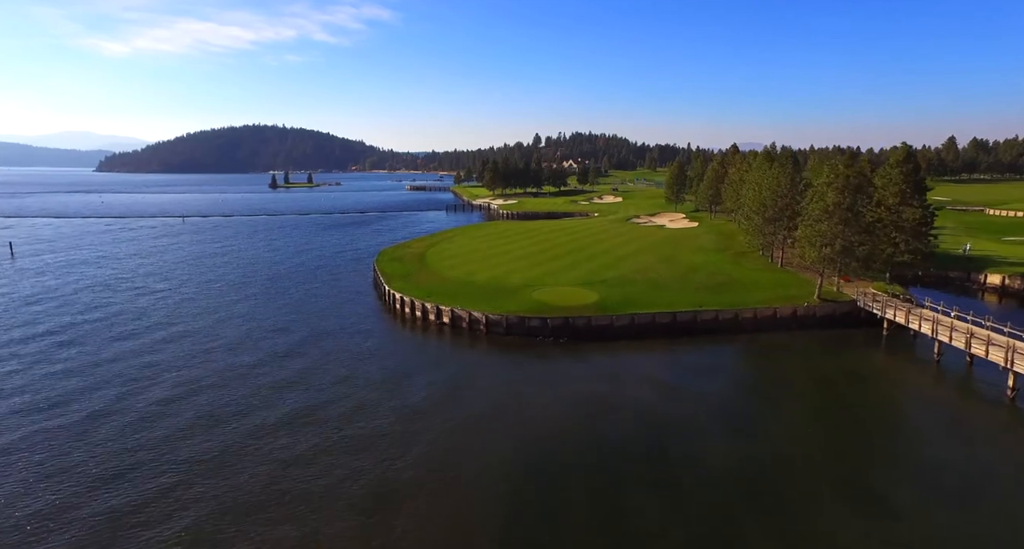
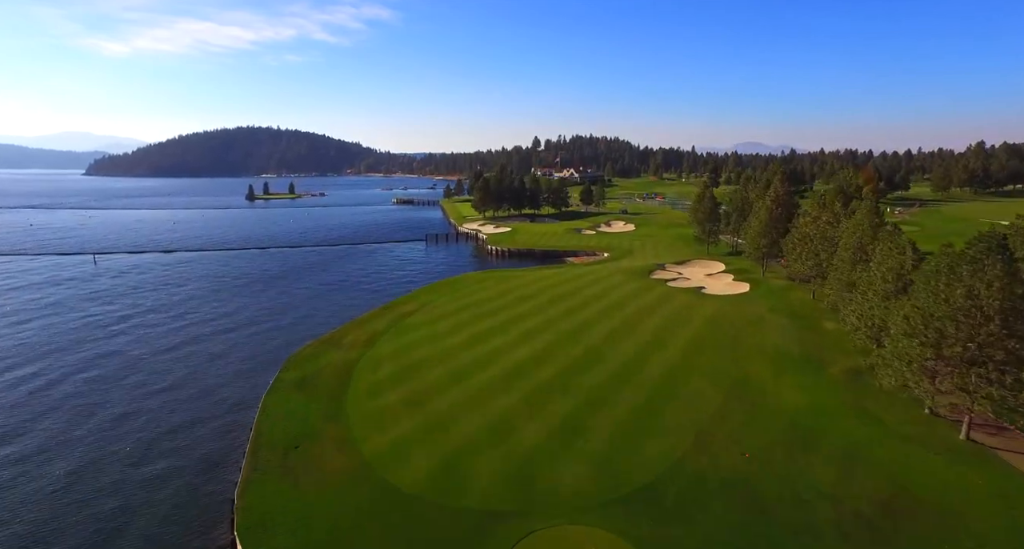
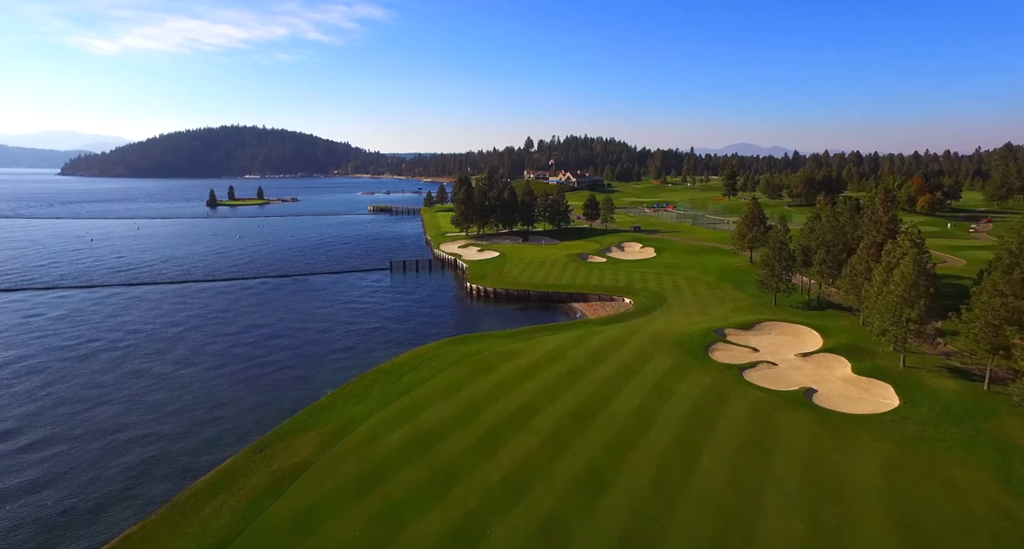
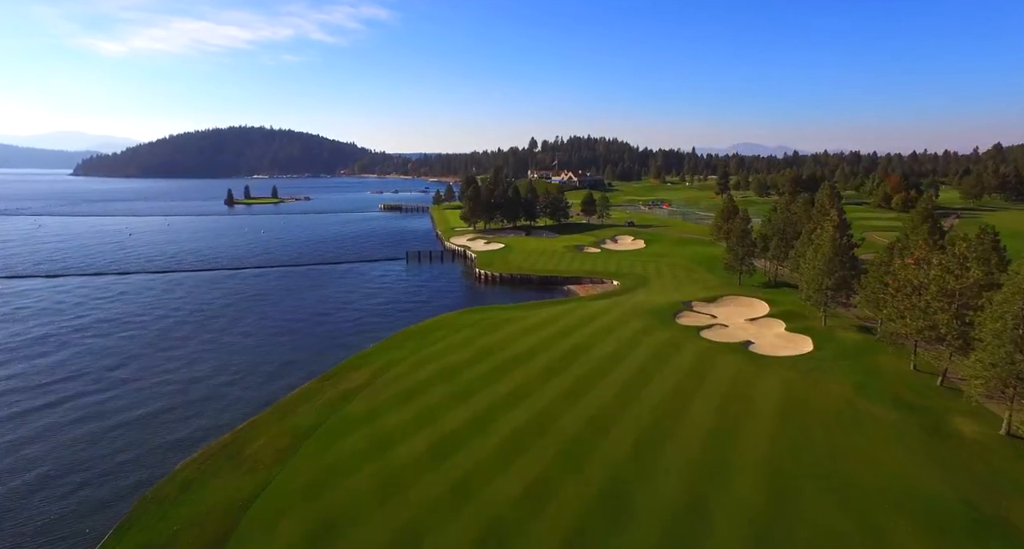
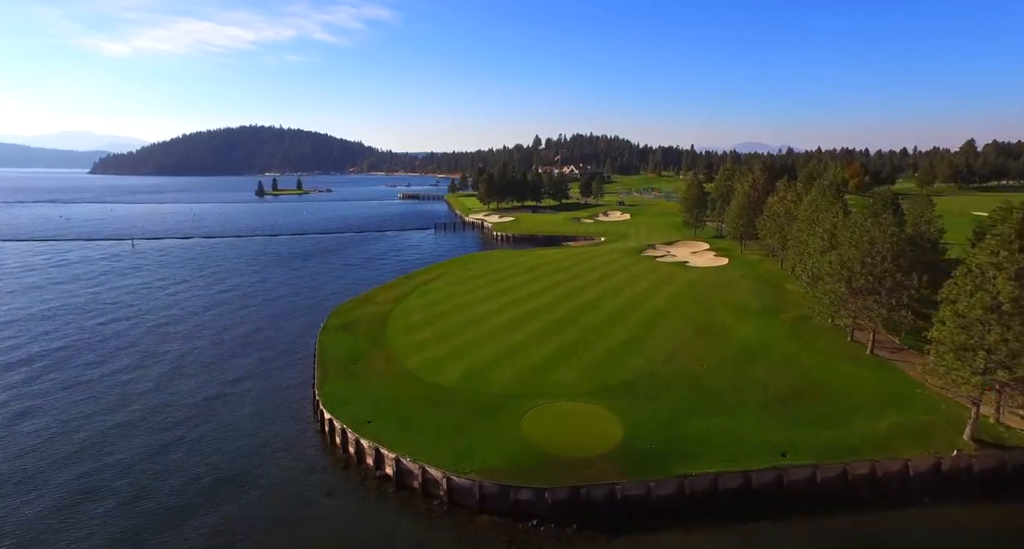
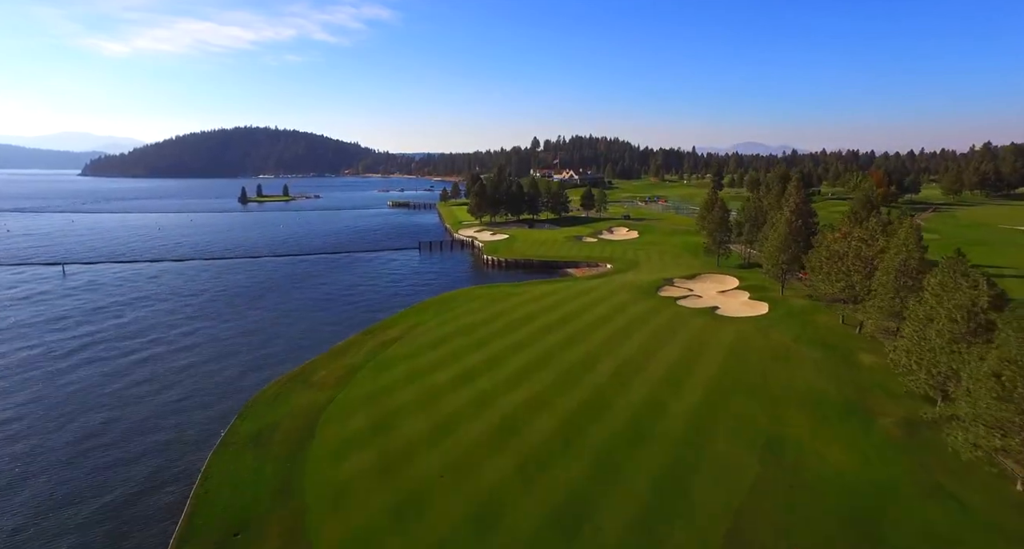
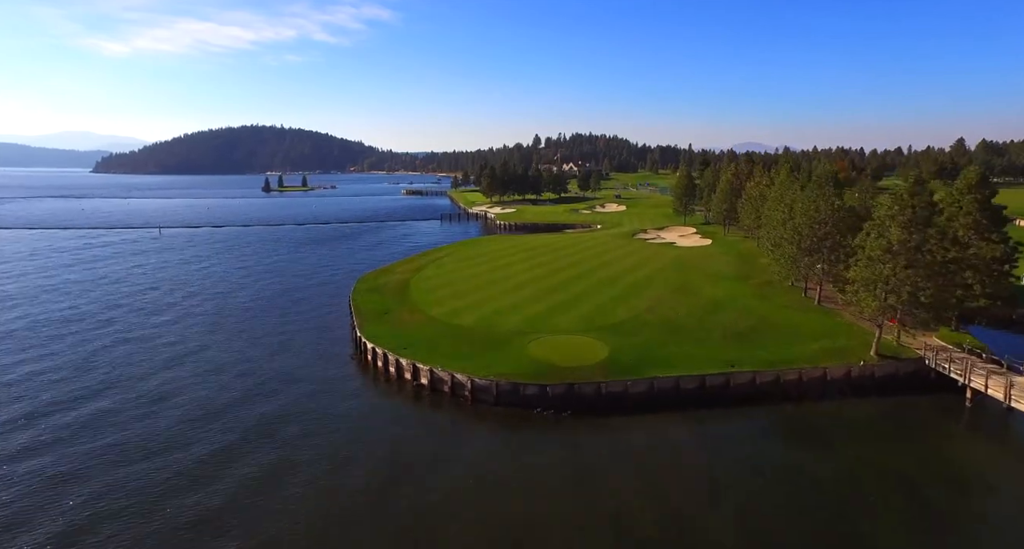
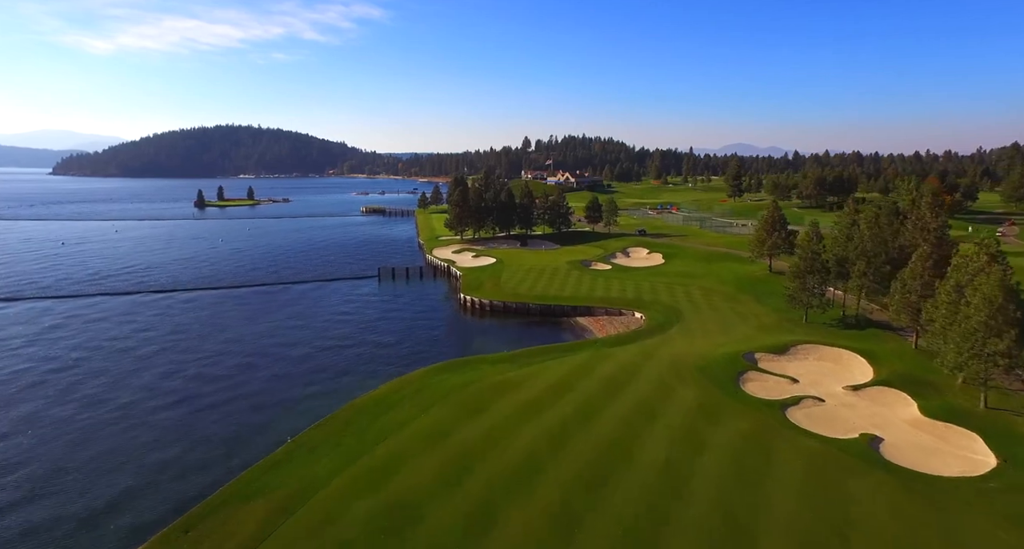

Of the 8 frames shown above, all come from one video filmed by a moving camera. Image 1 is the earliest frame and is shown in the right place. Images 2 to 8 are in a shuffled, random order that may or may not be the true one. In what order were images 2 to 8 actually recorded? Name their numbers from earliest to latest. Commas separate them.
7, 5, 2, 6, 4, 3, 8
